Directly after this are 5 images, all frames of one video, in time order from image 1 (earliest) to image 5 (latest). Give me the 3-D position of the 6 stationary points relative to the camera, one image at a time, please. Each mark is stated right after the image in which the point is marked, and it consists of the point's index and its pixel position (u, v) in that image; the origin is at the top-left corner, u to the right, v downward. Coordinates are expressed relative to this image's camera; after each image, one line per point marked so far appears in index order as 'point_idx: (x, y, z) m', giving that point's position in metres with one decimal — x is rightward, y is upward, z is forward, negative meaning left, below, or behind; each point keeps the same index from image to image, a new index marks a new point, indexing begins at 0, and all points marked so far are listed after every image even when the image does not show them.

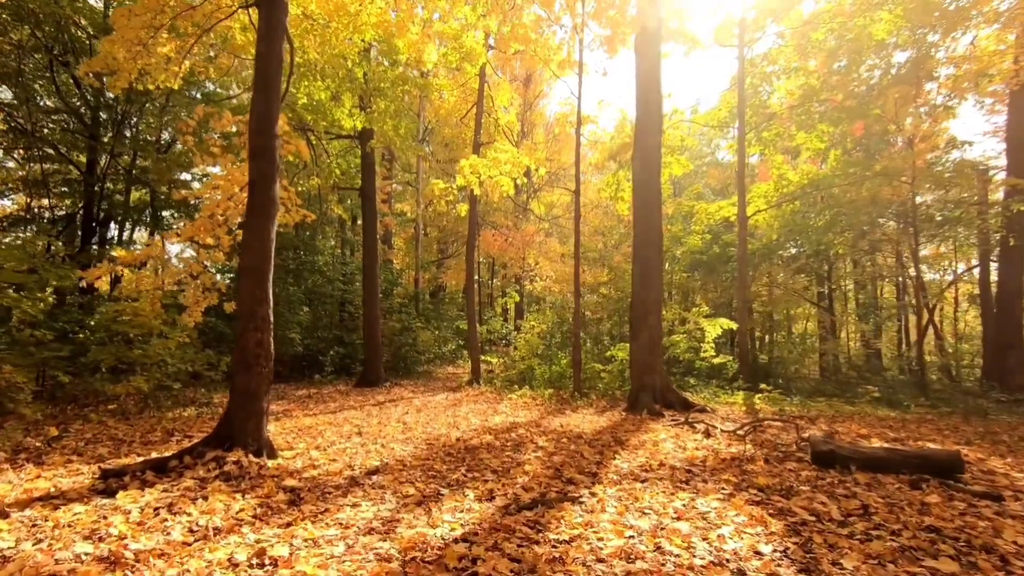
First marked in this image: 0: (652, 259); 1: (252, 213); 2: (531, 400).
0: (+2.4, +0.5, +8.2) m
1: (-2.4, +0.7, +4.5) m
2: (+0.4, -2.2, +9.3) m
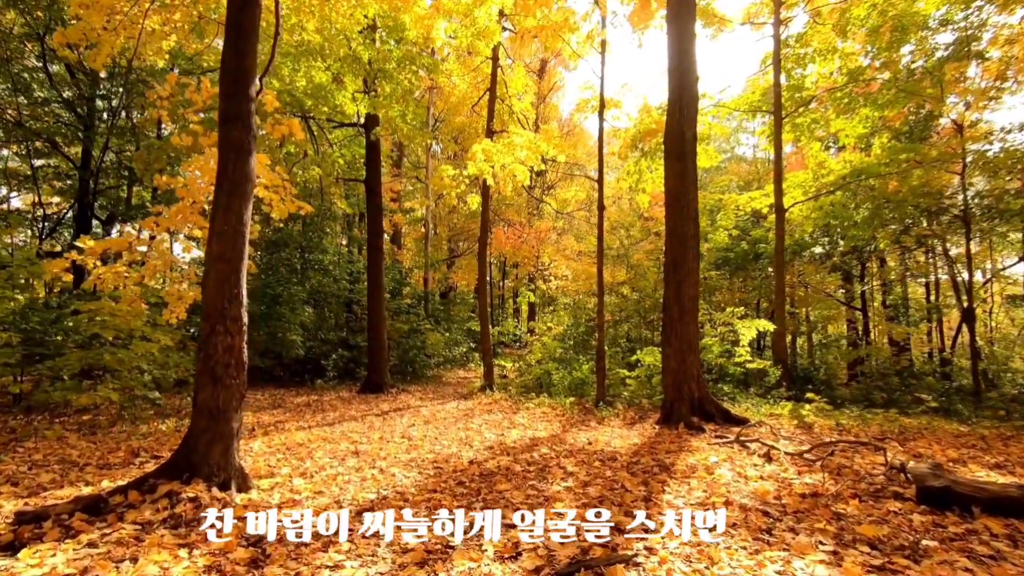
0: (+2.7, +0.5, +7.3) m
1: (-2.2, +0.7, +3.7) m
2: (+0.7, -2.2, +8.4) m
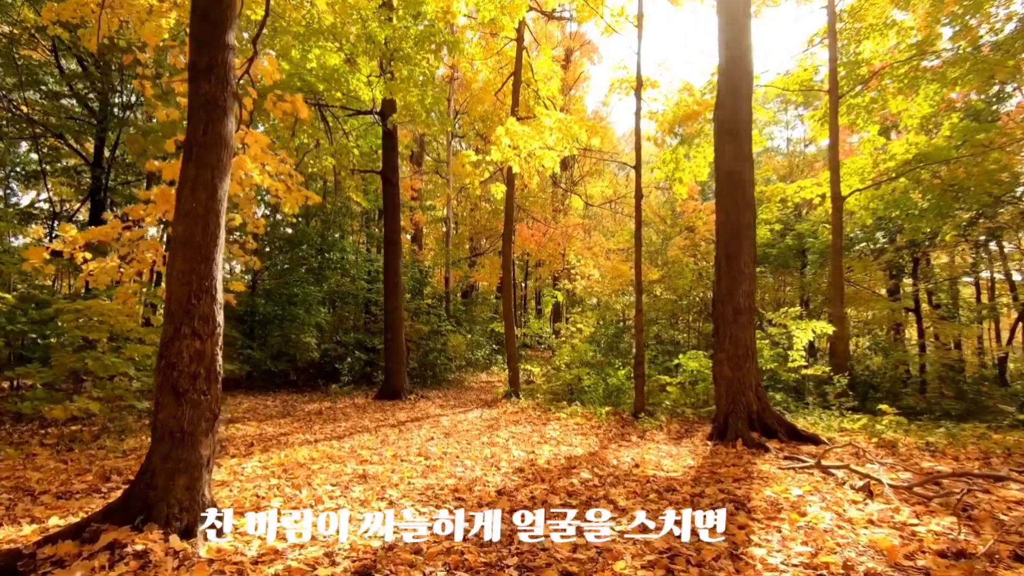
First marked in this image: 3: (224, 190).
0: (+3.1, +0.5, +6.4) m
1: (-2.0, +0.8, +2.9) m
2: (+1.1, -2.1, +7.6) m
3: (-1.8, +0.6, +3.0) m
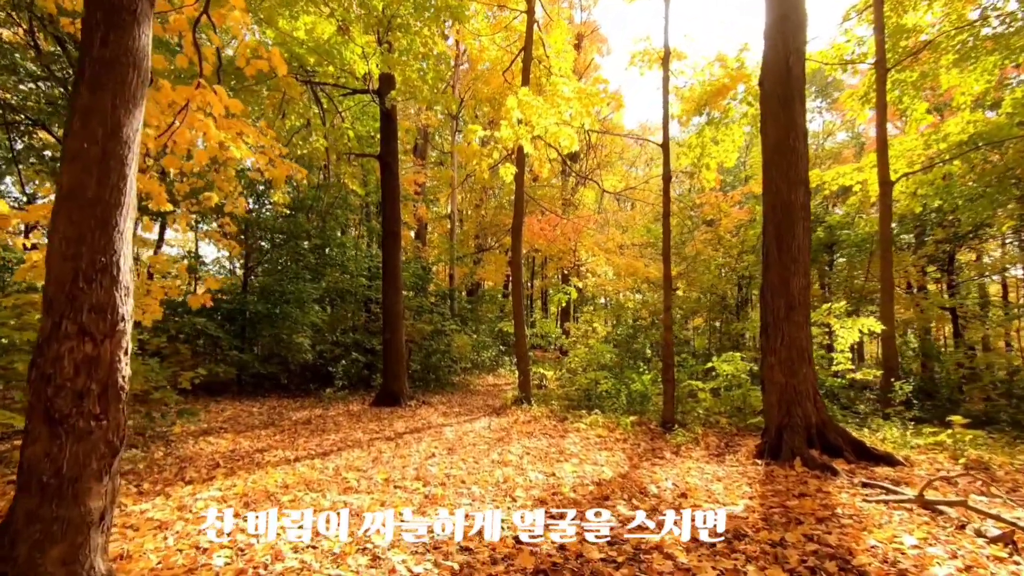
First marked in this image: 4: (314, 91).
0: (+3.3, +0.6, +5.5) m
1: (-1.9, +0.9, +2.1) m
2: (+1.3, -2.0, +6.6) m
3: (-1.7, +0.7, +2.2) m
4: (-3.5, +3.5, +8.5) m
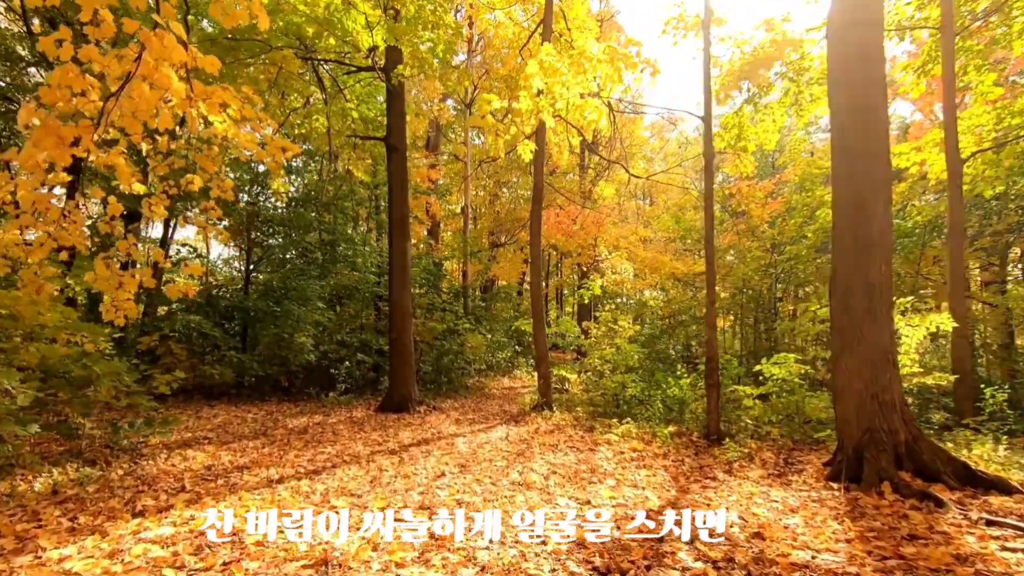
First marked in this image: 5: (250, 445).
0: (+3.5, +0.8, +4.6) m
1: (-1.7, +1.0, +1.3) m
2: (+1.6, -1.9, +5.8) m
3: (-1.6, +0.8, +1.4) m
4: (-3.2, +3.6, +7.8) m
5: (-3.0, -1.8, +5.5) m
